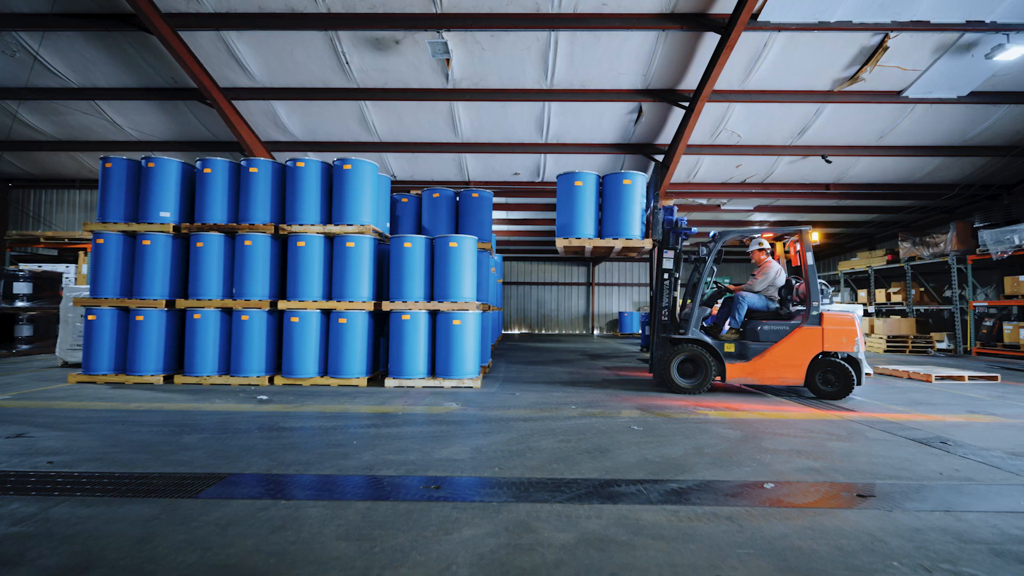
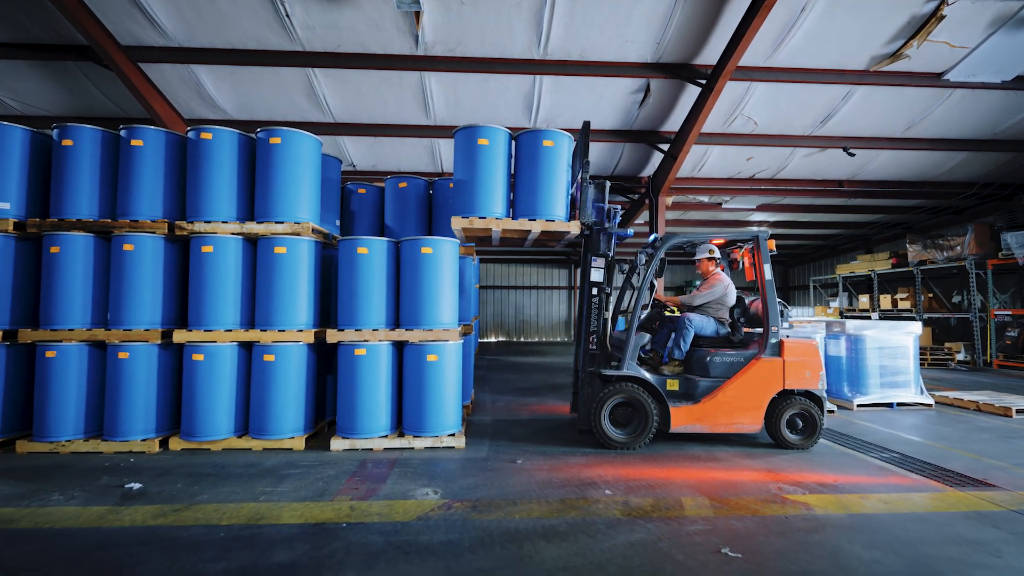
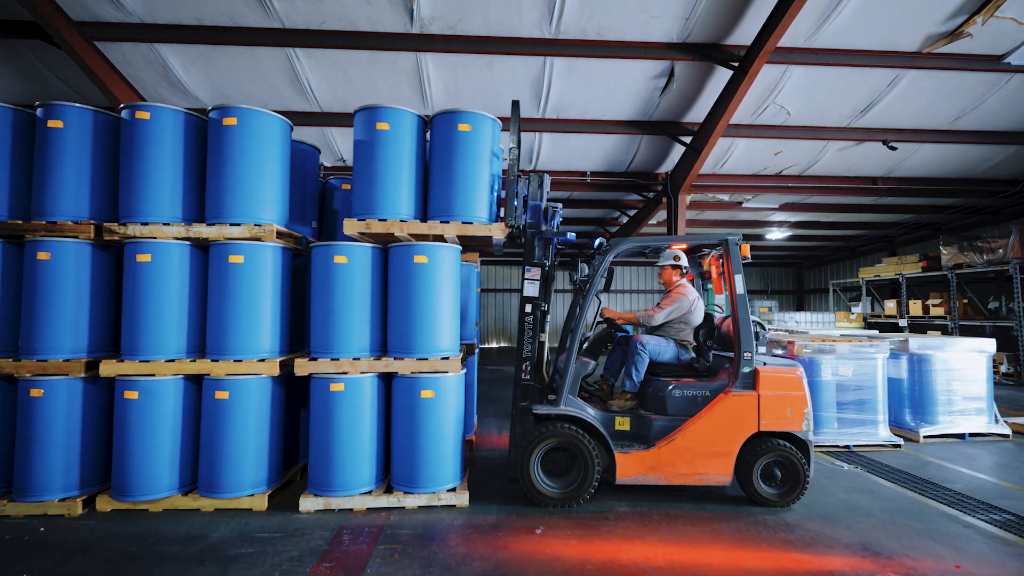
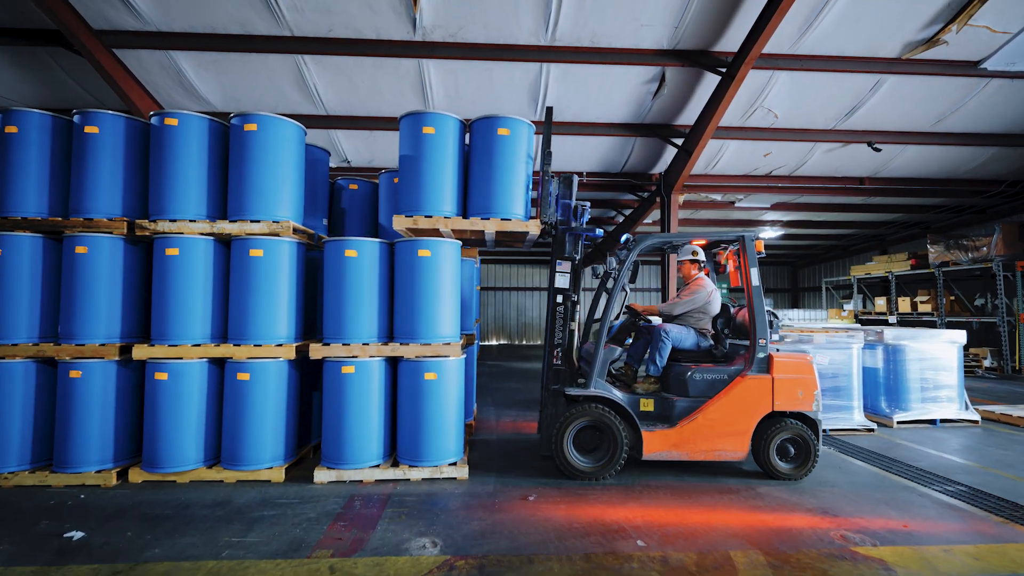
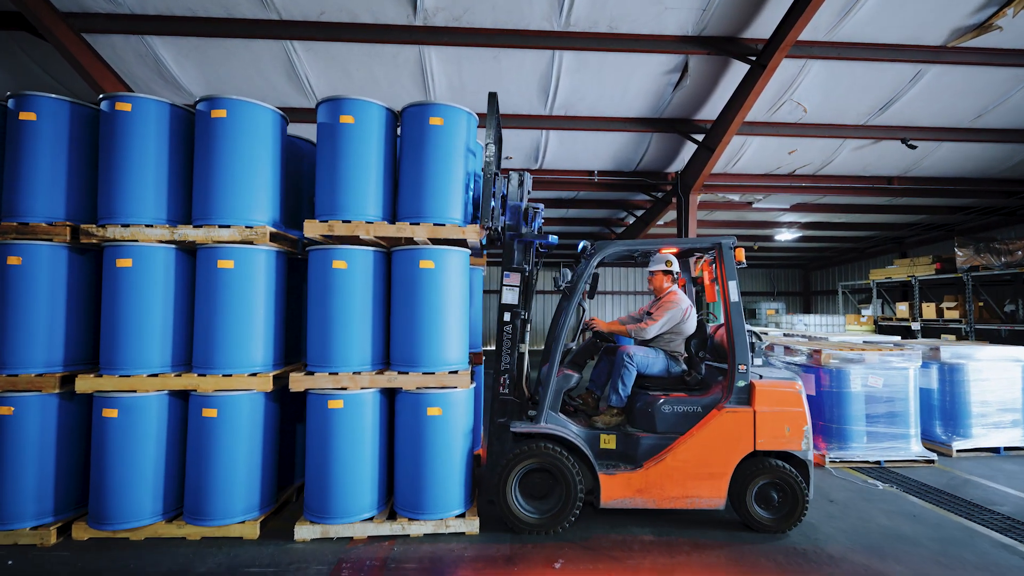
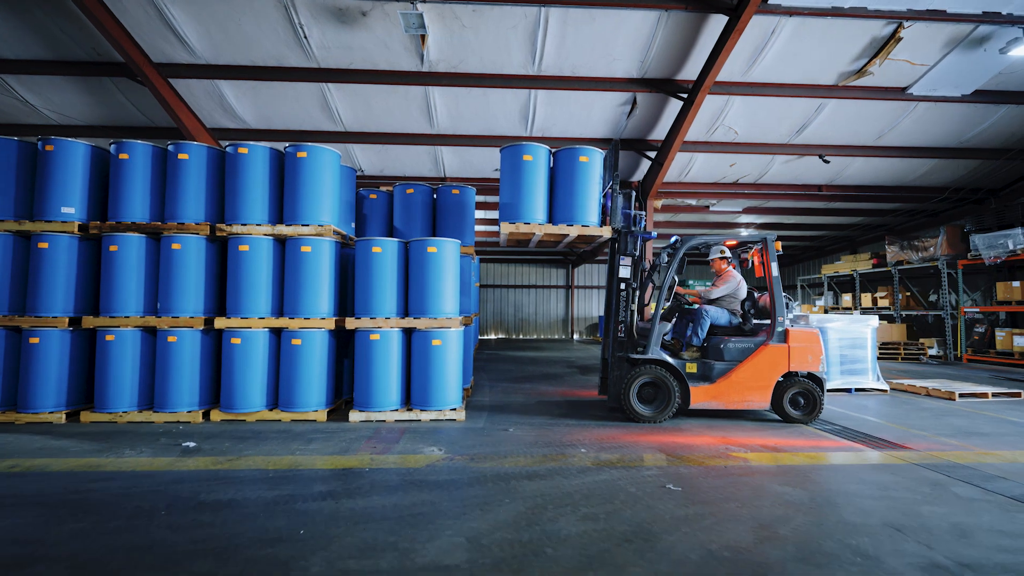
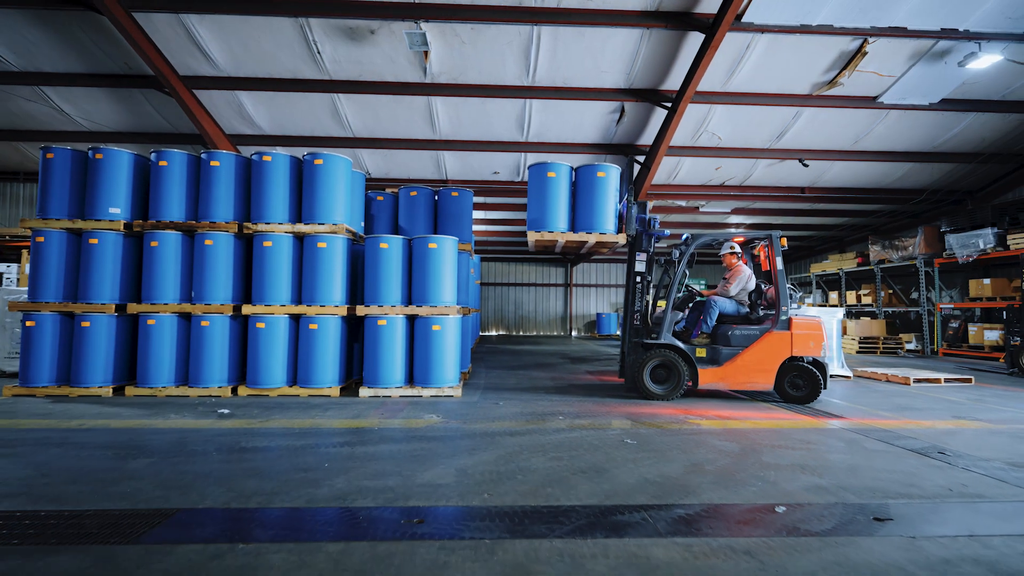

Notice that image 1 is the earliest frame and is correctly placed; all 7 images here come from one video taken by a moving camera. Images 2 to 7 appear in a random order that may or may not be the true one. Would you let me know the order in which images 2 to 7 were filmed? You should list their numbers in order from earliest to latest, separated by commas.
7, 6, 2, 4, 3, 5
